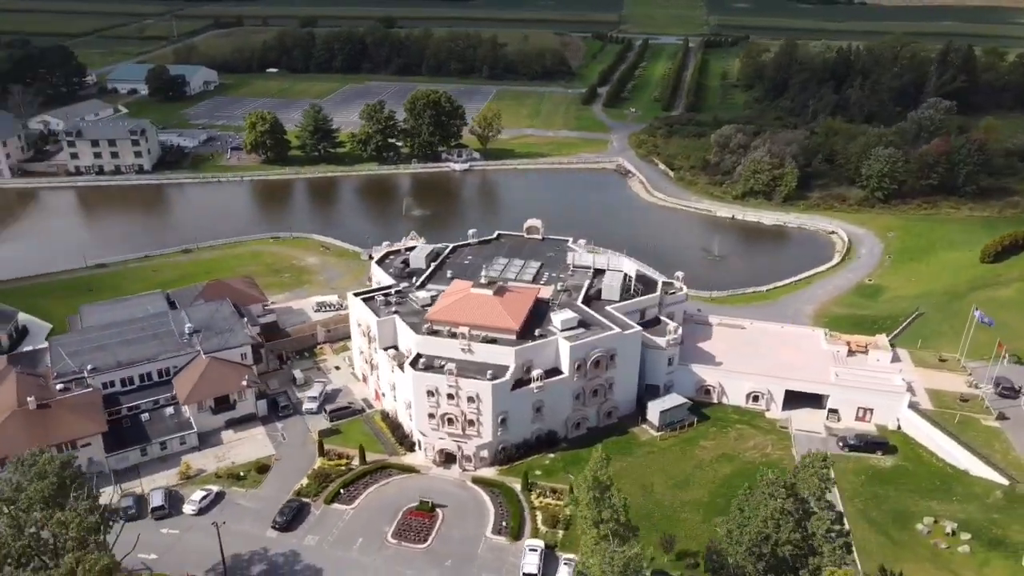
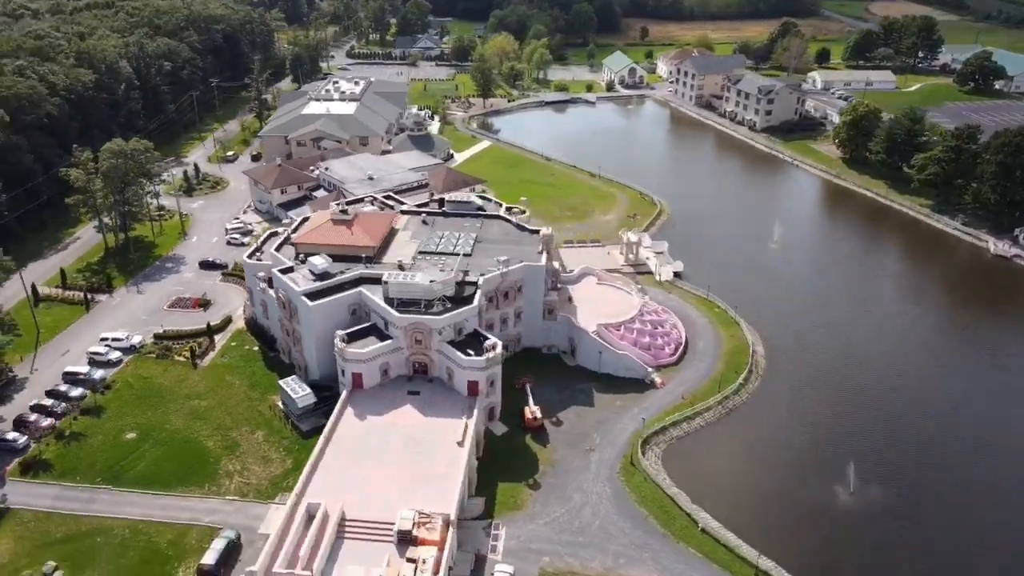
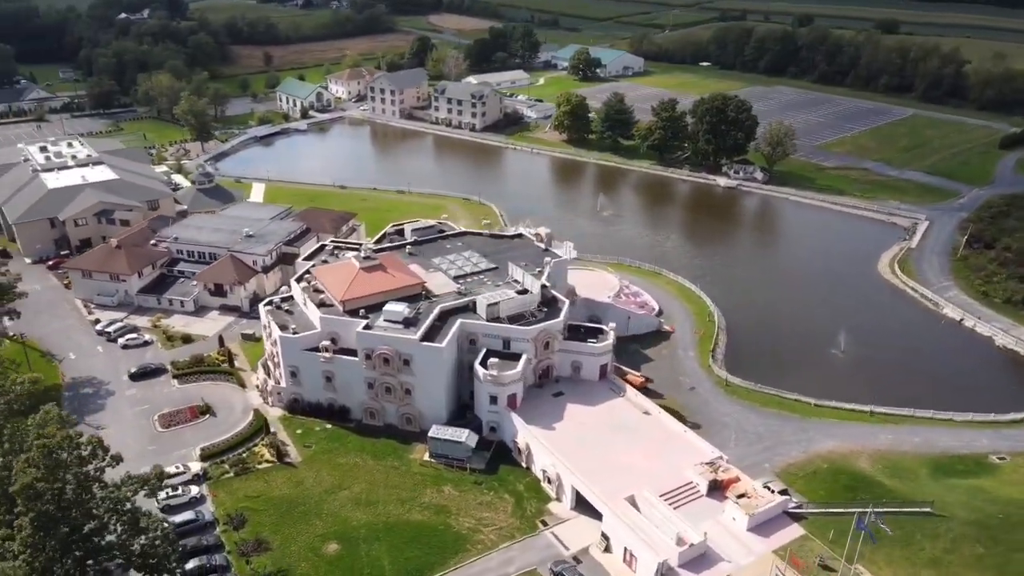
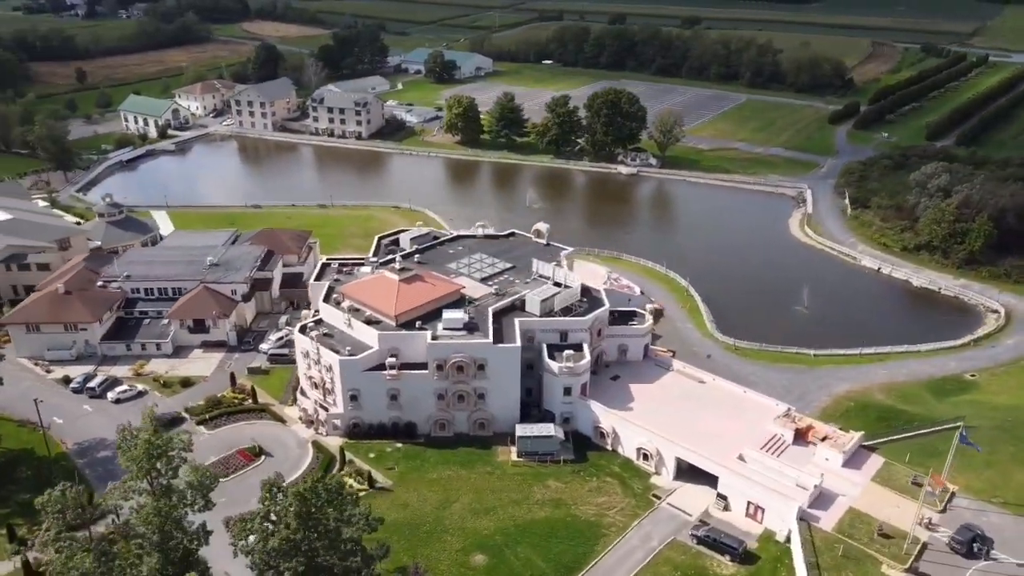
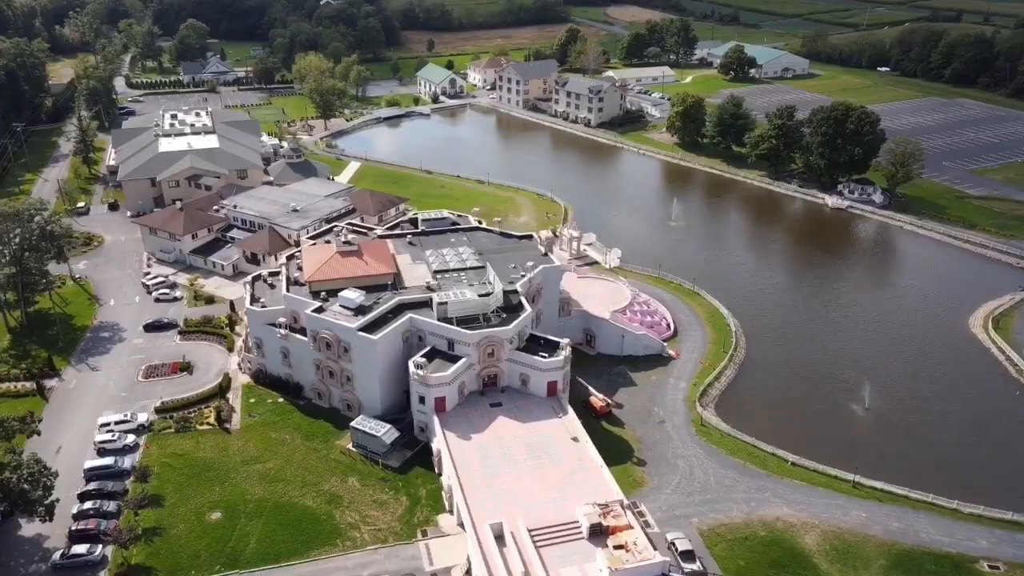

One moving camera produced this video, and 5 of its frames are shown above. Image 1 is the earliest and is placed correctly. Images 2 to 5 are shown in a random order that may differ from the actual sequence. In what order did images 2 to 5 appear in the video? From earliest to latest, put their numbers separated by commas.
4, 3, 5, 2
